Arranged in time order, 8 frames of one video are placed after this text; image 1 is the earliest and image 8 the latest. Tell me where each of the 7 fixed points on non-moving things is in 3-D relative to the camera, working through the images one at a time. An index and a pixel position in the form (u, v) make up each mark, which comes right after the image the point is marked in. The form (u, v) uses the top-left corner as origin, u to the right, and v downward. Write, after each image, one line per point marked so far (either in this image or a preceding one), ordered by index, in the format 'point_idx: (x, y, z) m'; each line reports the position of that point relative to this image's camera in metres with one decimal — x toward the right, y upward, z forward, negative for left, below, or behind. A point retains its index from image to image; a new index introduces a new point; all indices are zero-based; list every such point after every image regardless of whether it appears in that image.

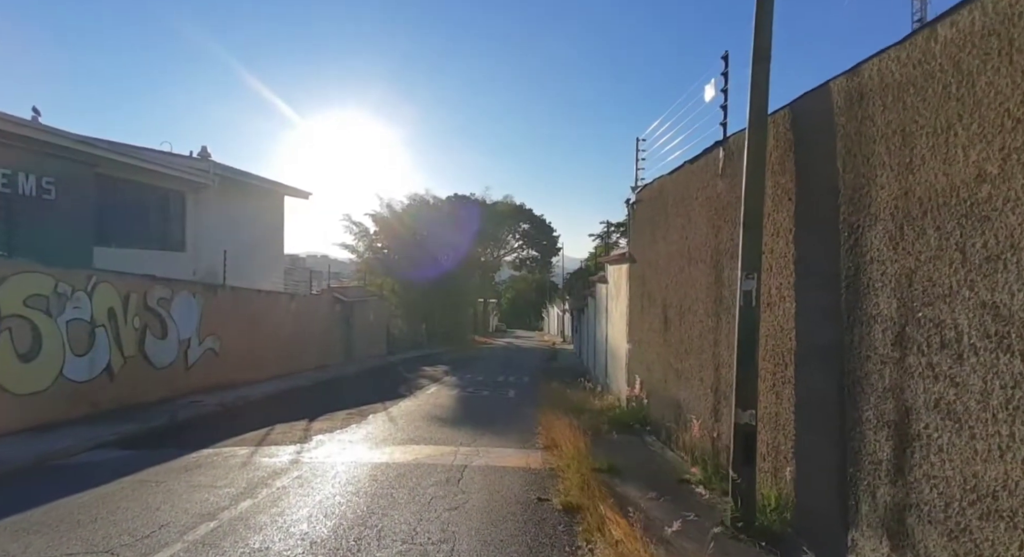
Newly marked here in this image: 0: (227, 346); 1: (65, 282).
0: (-7.9, -1.8, +15.5) m
1: (-7.9, -0.1, +10.0) m
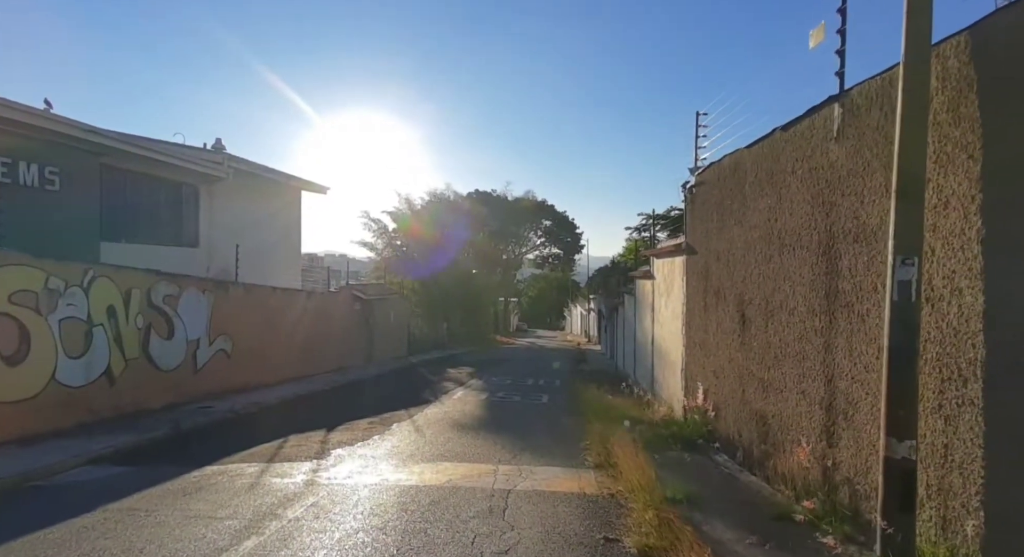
0: (-7.1, -1.8, +14.5) m
1: (-7.3, 0.0, +9.1) m
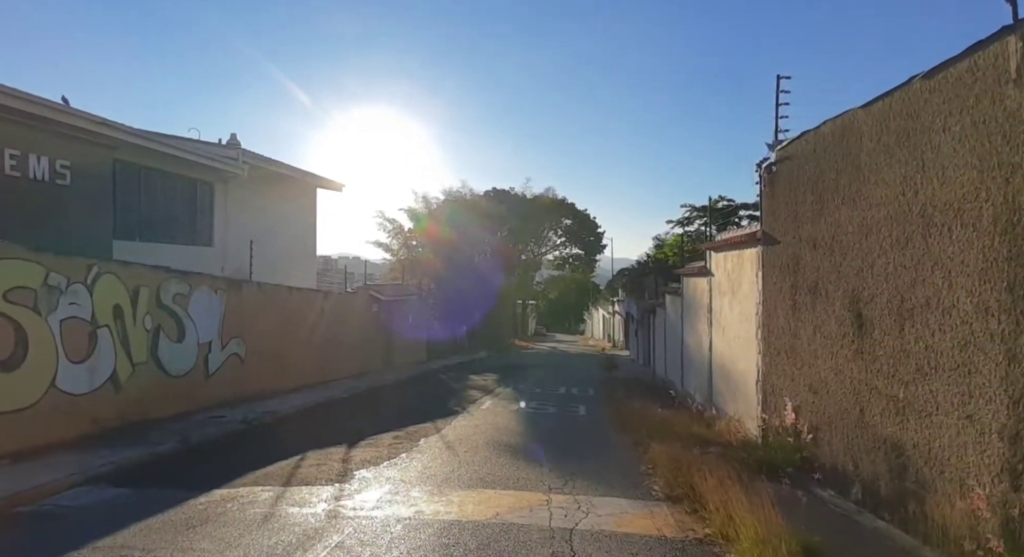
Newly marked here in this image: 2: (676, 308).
0: (-6.3, -1.7, +13.6) m
1: (-6.6, +0.1, +8.2) m
2: (+4.5, -0.8, +14.2) m
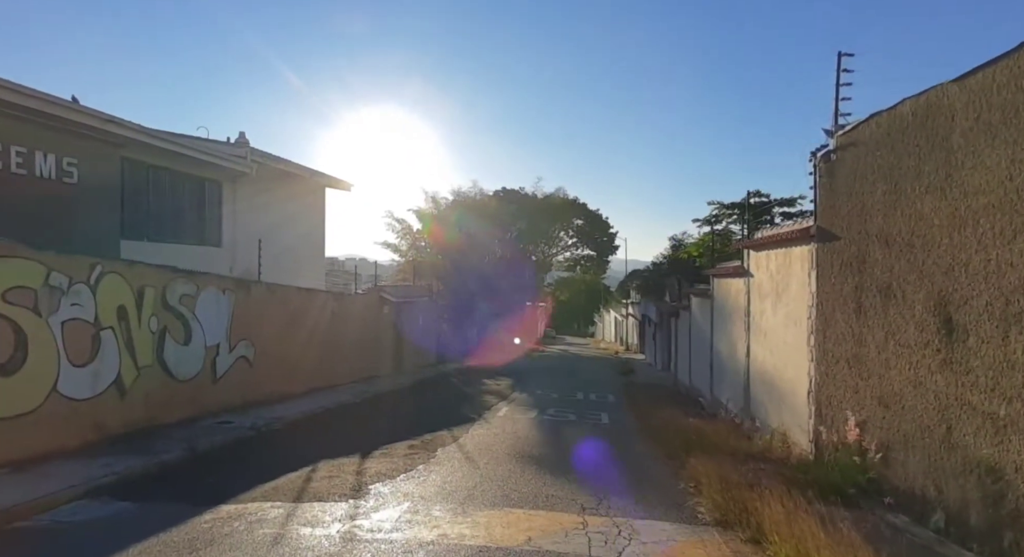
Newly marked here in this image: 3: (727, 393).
0: (-5.9, -1.7, +13.2) m
1: (-6.2, +0.1, +7.8) m
2: (+4.9, -0.8, +13.6) m
3: (+4.4, -2.3, +11.3) m
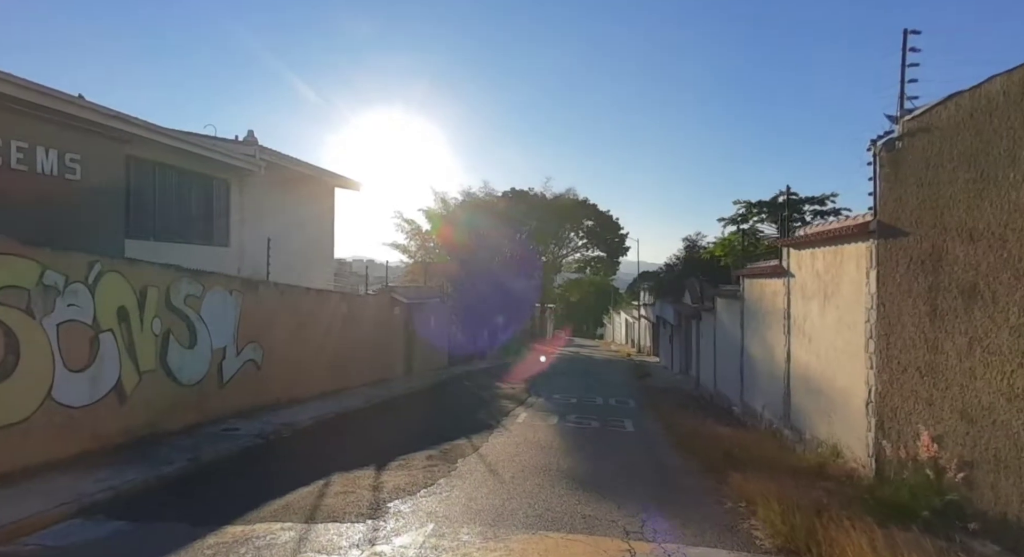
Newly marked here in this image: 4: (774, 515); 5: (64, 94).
0: (-5.4, -1.7, +12.6) m
1: (-5.9, +0.1, +7.2) m
2: (+5.4, -0.8, +12.9) m
3: (+4.8, -2.3, +10.7) m
4: (+2.5, -2.2, +5.4) m
5: (-9.4, +3.9, +11.9) m
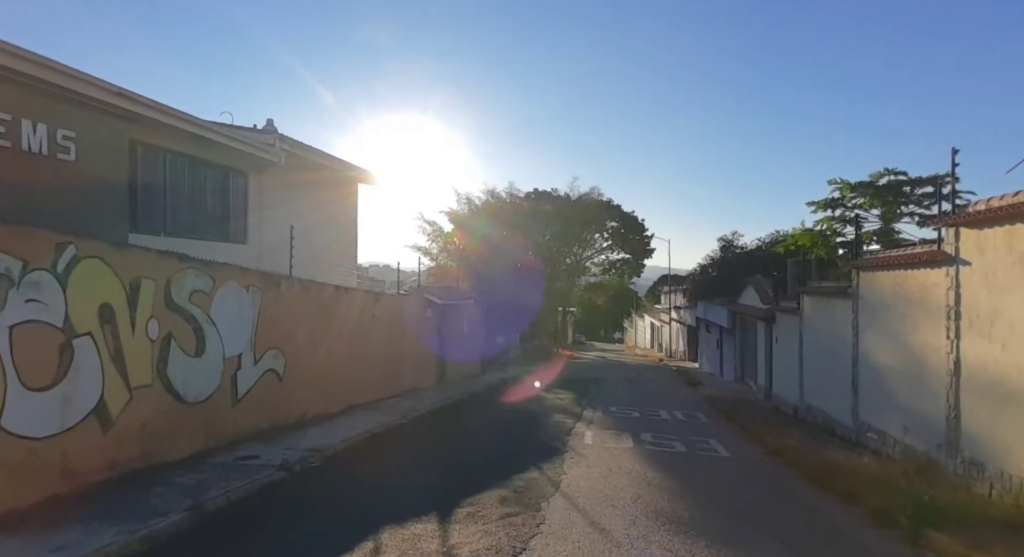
0: (-4.2, -1.7, +10.8) m
1: (-4.8, +0.2, +5.4) m
2: (+6.6, -0.7, +10.8) m
3: (+6.0, -2.2, +8.6) m
4: (+3.6, -2.1, +3.3) m
5: (-8.2, +4.0, +10.2) m
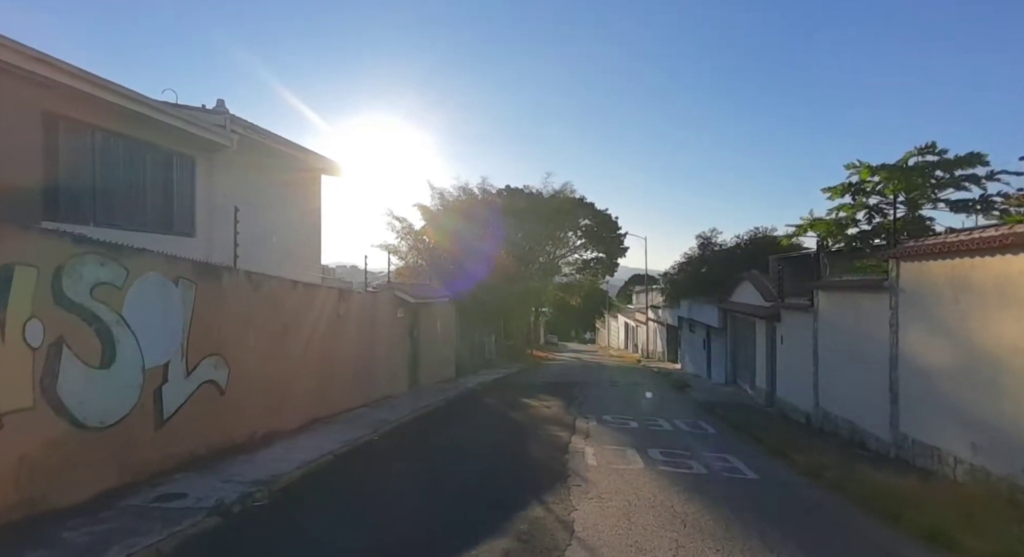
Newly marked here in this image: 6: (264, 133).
0: (-4.4, -1.5, +9.0) m
1: (-4.6, +0.4, +3.6) m
2: (+6.4, -0.6, +9.6) m
3: (+5.9, -2.0, +7.3) m
4: (+3.8, -1.9, +2.0) m
5: (-8.4, +4.1, +8.1) m
6: (-7.8, +4.7, +17.6) m
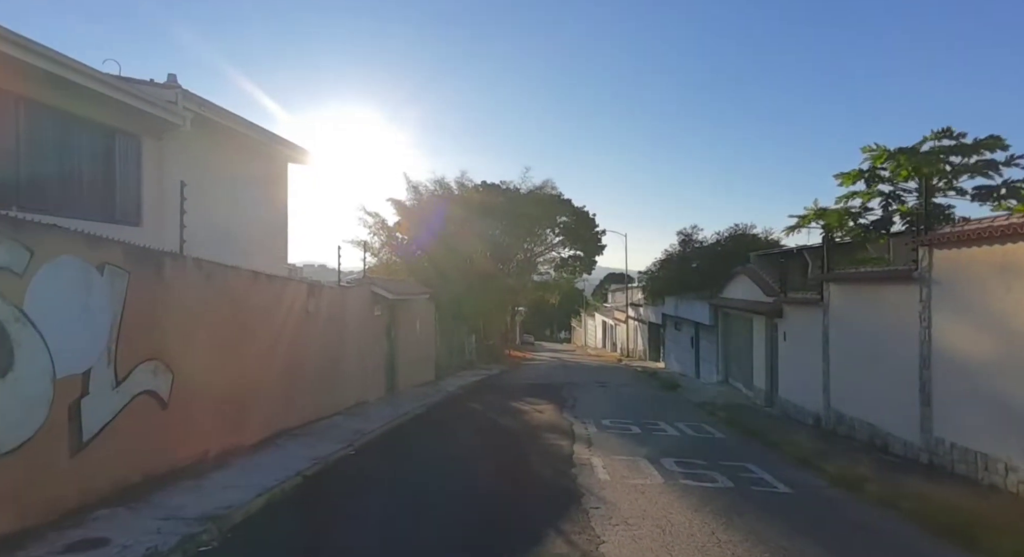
0: (-4.4, -1.4, +7.6) m
1: (-4.4, +0.5, +2.2) m
2: (+6.4, -0.4, +8.7) m
3: (+6.0, -1.8, +6.4) m
4: (+4.1, -1.8, +1.0) m
5: (-8.4, +4.2, +6.6) m
6: (-8.2, +4.8, +16.1) m
